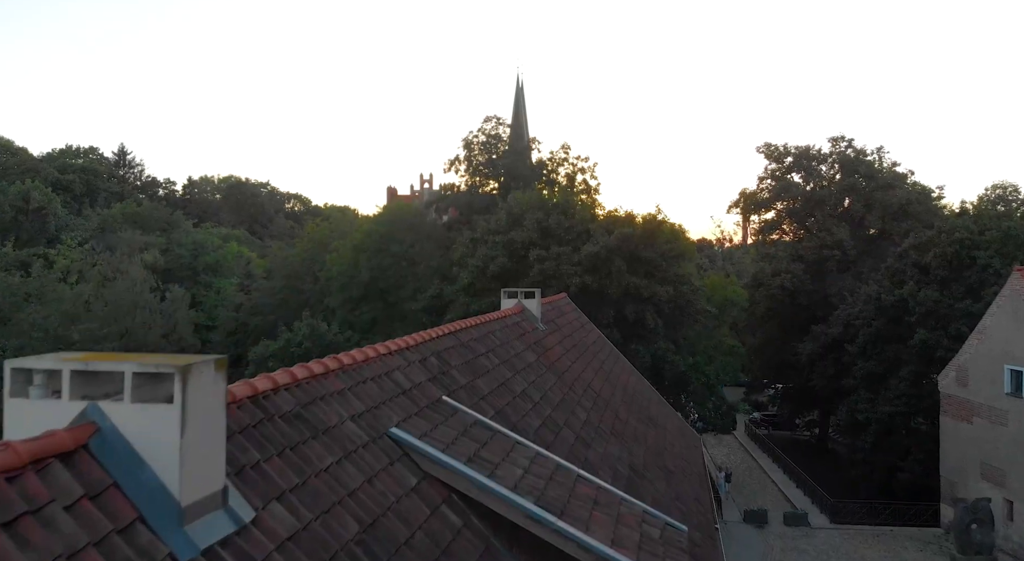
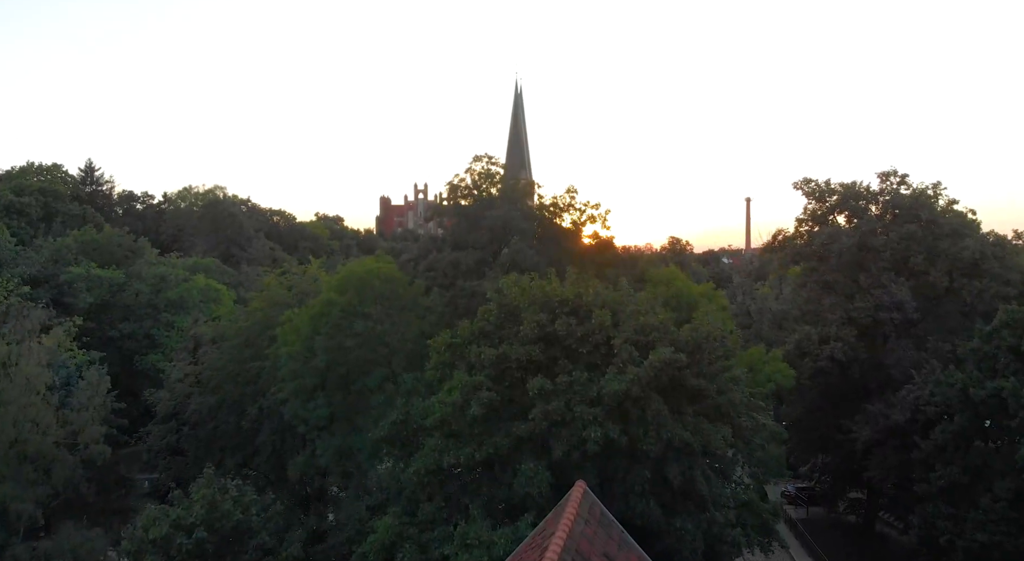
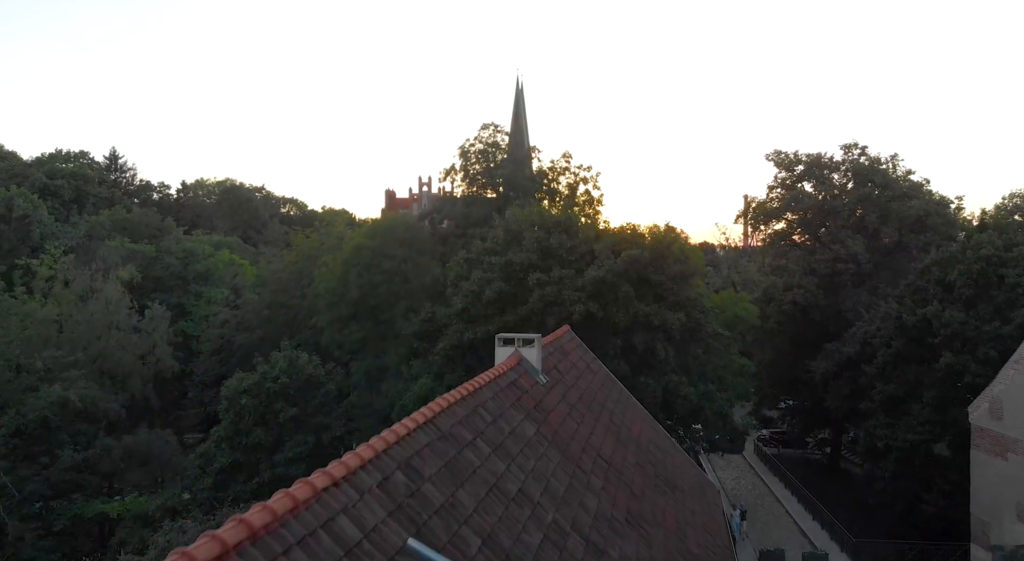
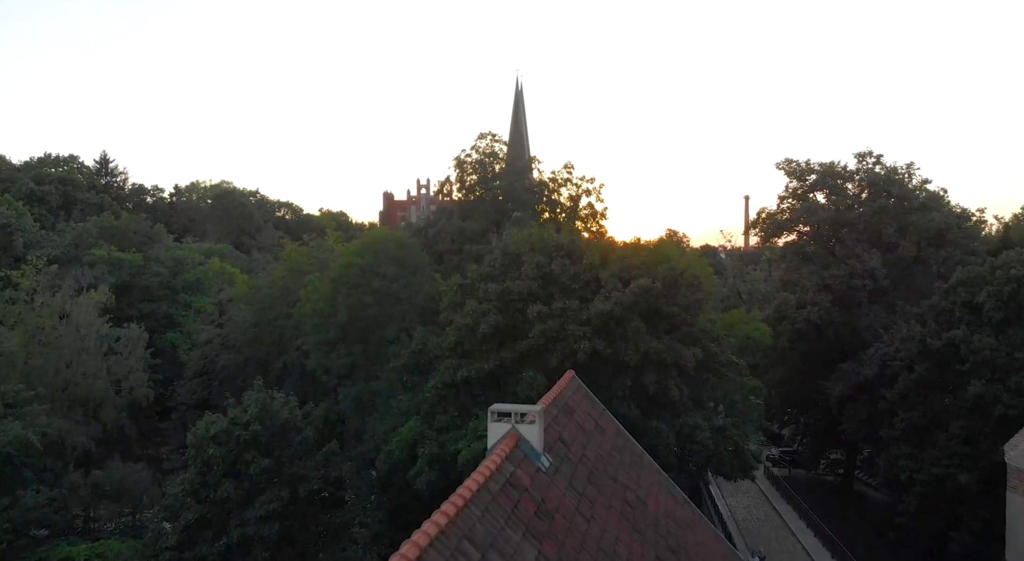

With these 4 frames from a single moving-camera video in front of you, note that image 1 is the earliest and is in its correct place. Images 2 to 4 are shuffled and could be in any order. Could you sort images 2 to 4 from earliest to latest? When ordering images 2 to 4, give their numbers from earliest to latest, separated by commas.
3, 4, 2
